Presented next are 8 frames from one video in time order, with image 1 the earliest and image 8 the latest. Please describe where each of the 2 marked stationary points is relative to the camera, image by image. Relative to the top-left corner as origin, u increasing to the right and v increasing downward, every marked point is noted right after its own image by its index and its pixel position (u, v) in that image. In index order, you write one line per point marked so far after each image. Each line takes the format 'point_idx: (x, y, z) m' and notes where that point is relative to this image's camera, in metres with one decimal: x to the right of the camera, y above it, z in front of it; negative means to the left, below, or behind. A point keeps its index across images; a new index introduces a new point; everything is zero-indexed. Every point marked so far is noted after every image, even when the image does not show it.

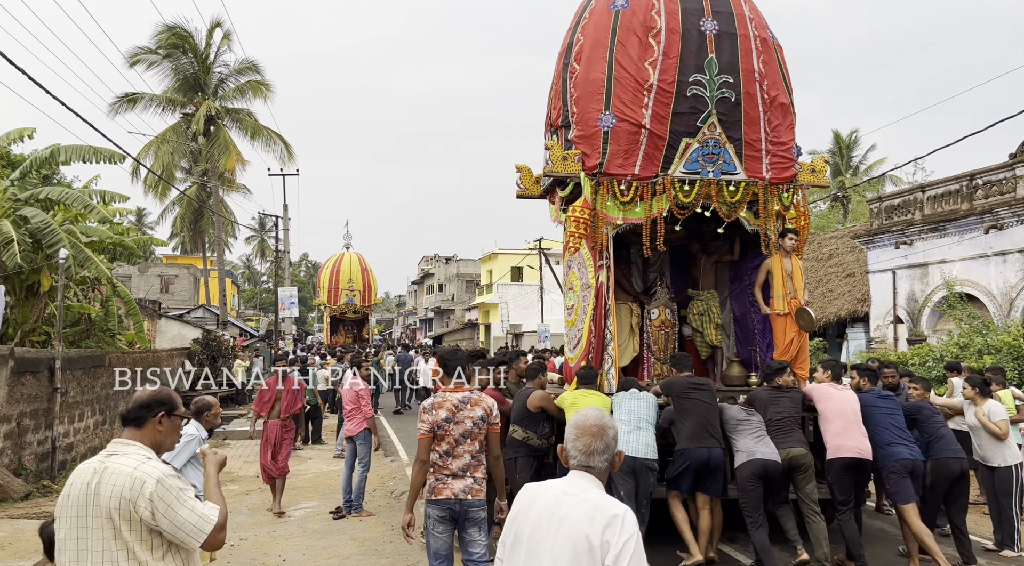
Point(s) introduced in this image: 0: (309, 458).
0: (-3.2, -2.8, +12.3) m
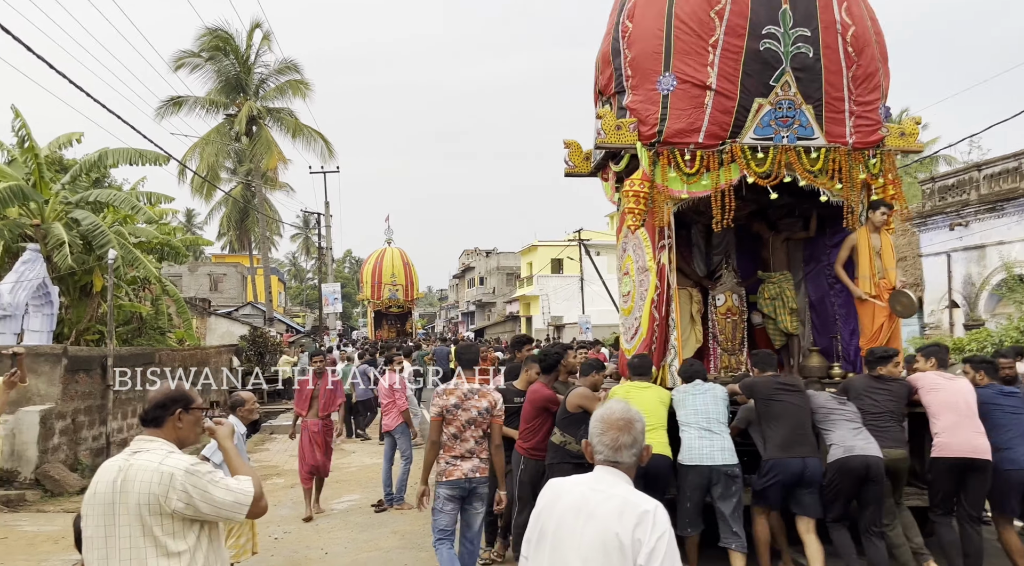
0: (-2.5, -2.7, +12.4) m
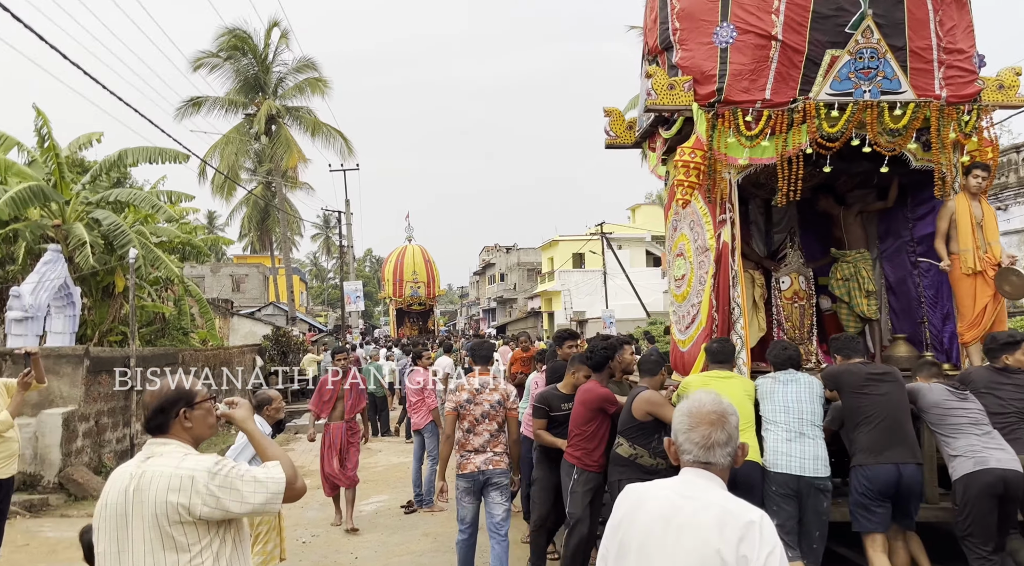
0: (-2.1, -2.6, +12.2) m
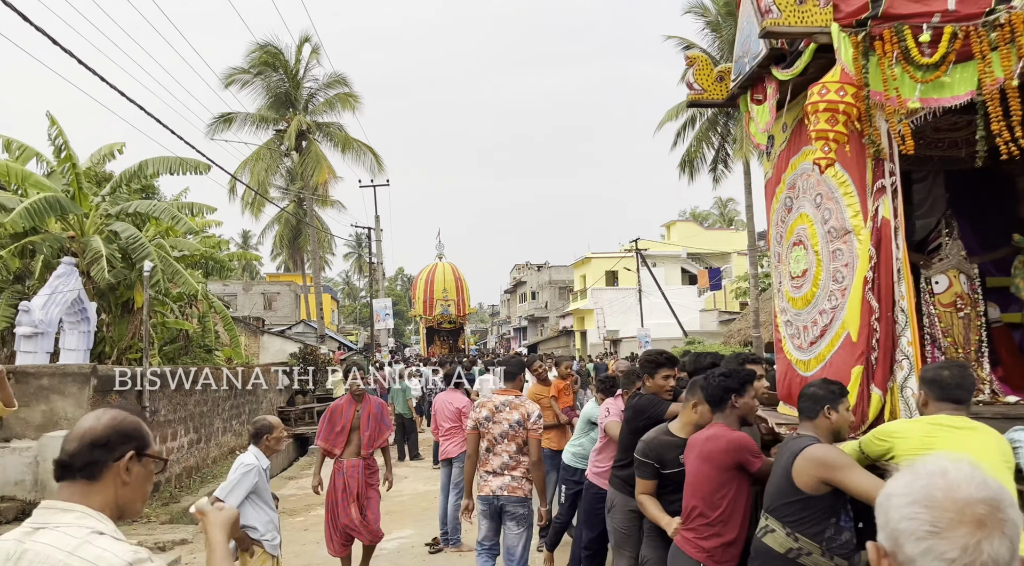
0: (-1.6, -2.9, +11.5) m
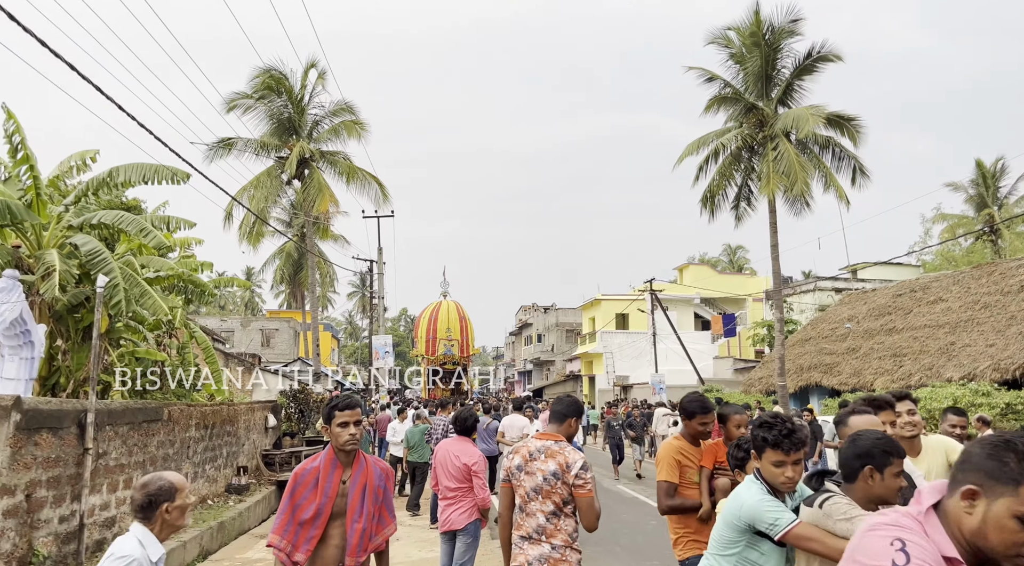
0: (-1.4, -3.2, +9.8) m
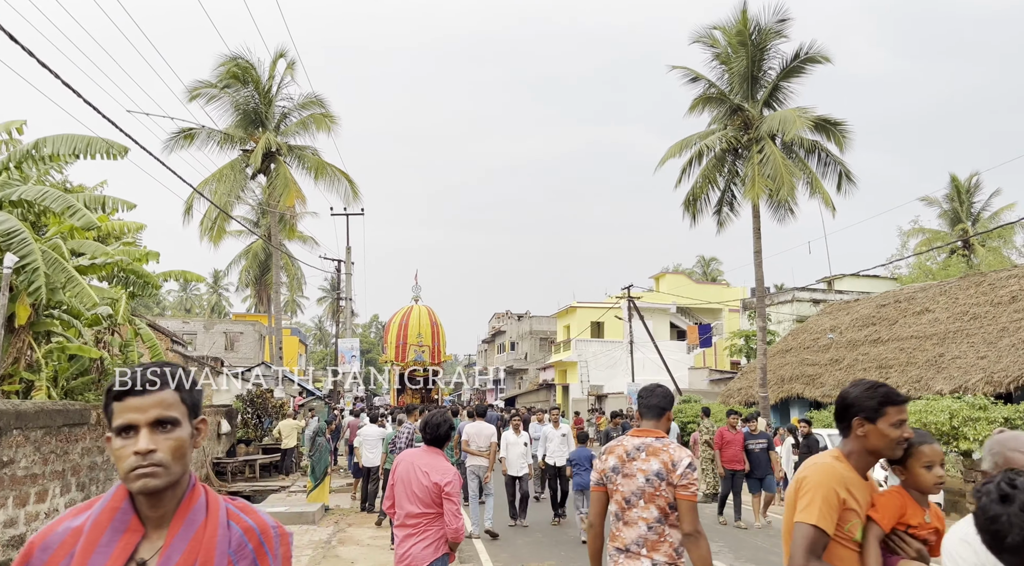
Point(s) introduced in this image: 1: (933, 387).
0: (-1.8, -3.1, +8.7) m
1: (+9.5, -2.3, +17.7) m
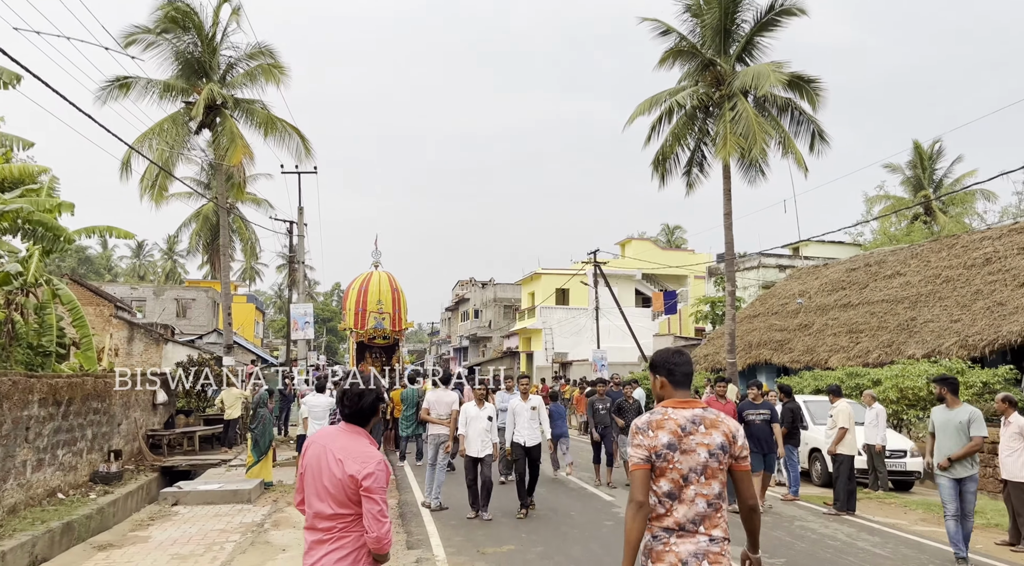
0: (-2.2, -2.6, +7.7) m
1: (+8.7, -1.5, +17.2) m
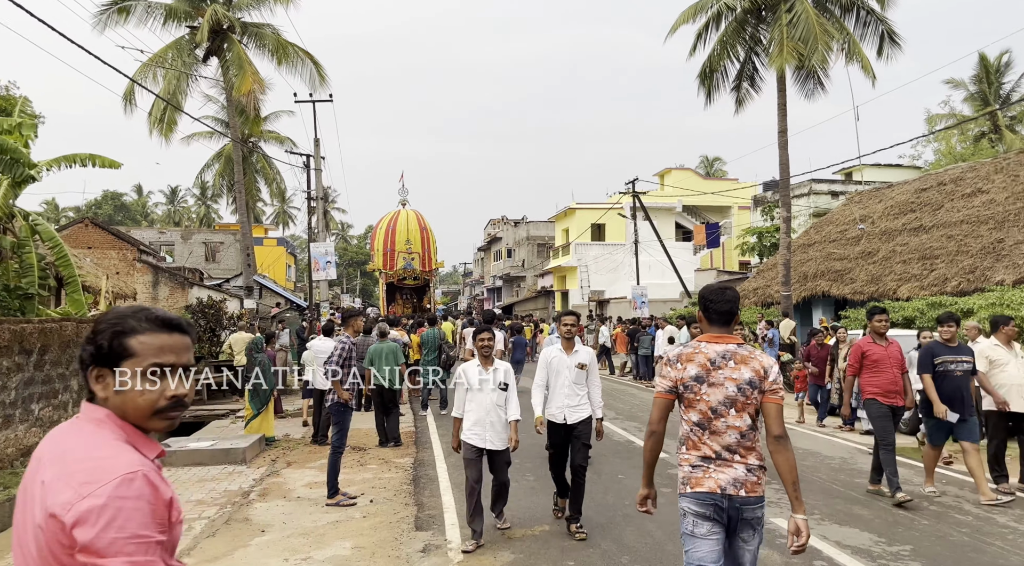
0: (-1.9, -1.9, +6.3) m
1: (+9.3, +0.1, +15.2) m
